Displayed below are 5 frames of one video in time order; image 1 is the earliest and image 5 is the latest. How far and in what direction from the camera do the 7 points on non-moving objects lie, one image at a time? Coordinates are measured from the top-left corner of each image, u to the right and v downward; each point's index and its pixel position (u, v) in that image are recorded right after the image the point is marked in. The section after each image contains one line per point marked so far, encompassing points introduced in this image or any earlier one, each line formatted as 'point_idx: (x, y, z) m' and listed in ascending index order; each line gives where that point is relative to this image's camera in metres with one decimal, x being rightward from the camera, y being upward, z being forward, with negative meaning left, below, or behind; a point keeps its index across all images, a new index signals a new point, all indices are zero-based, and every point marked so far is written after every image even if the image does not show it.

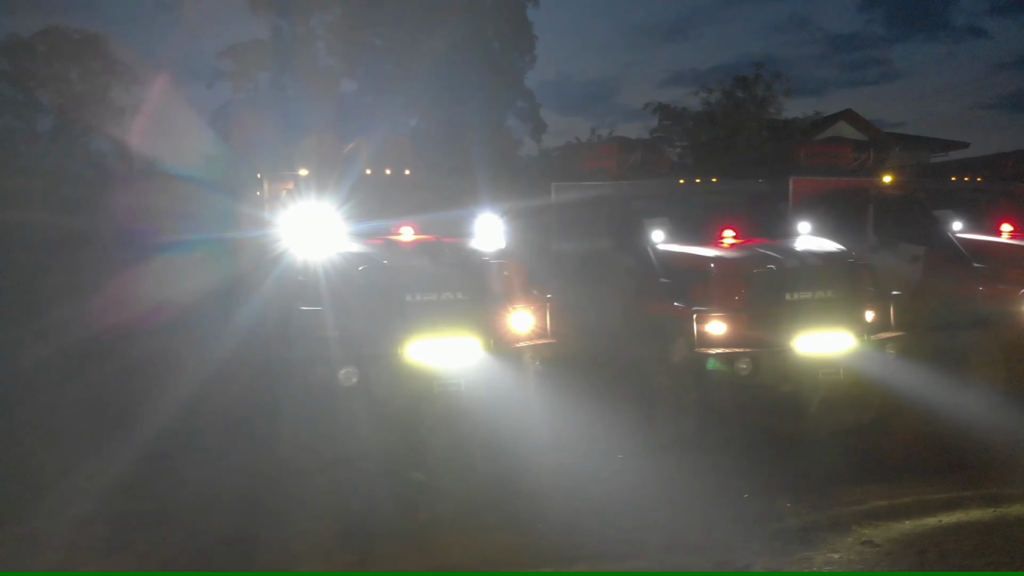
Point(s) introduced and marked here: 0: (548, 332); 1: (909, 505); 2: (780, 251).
0: (+0.5, -0.6, +7.1) m
1: (+4.3, -2.3, +6.0) m
2: (+3.7, +0.5, +7.8) m
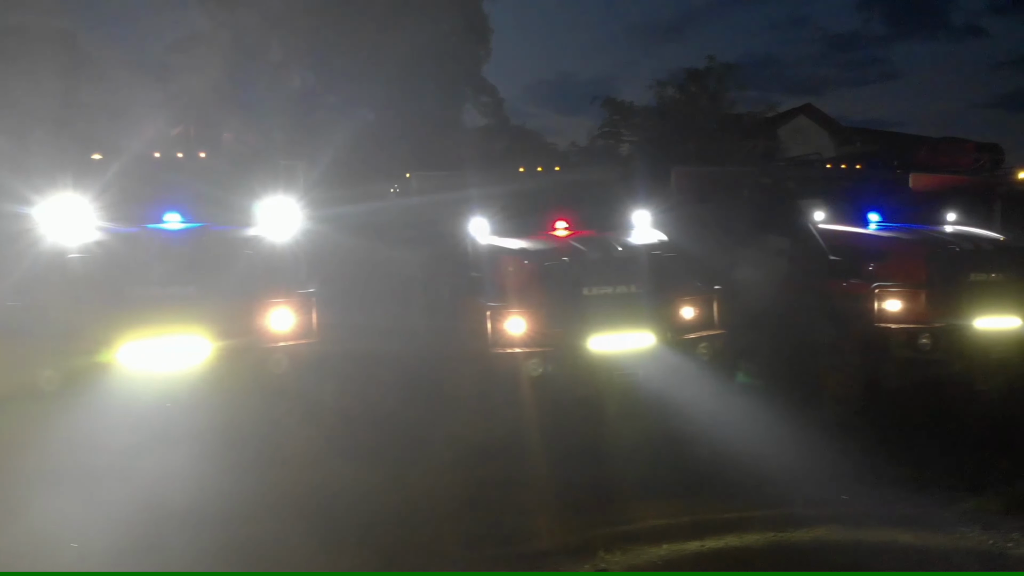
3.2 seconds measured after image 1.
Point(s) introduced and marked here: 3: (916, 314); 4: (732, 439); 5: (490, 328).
0: (-2.2, -0.5, +6.4) m
1: (+1.6, -2.2, +5.3) m
2: (+1.0, +0.5, +7.1) m
3: (+5.3, -0.3, +7.3) m
4: (+2.6, -1.8, +6.6) m
5: (-0.3, -0.5, +6.6) m
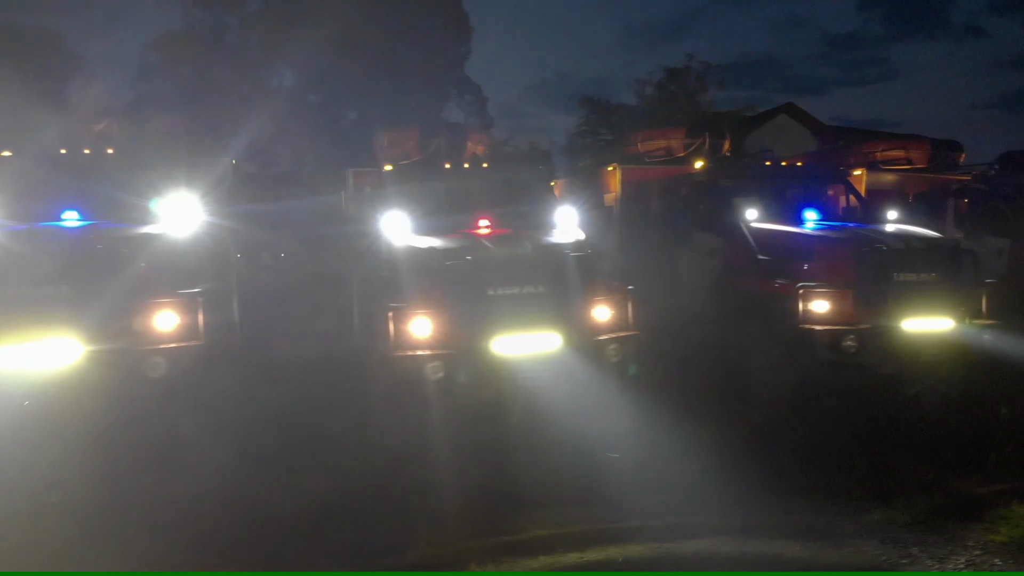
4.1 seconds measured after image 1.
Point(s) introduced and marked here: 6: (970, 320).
0: (-3.3, -0.5, +6.2) m
1: (+0.5, -2.2, +5.0) m
2: (-0.1, +0.5, +6.9) m
3: (+4.2, -0.3, +7.1) m
4: (+1.5, -1.8, +6.4) m
5: (-1.4, -0.5, +6.4) m
6: (+5.9, -0.4, +7.3) m
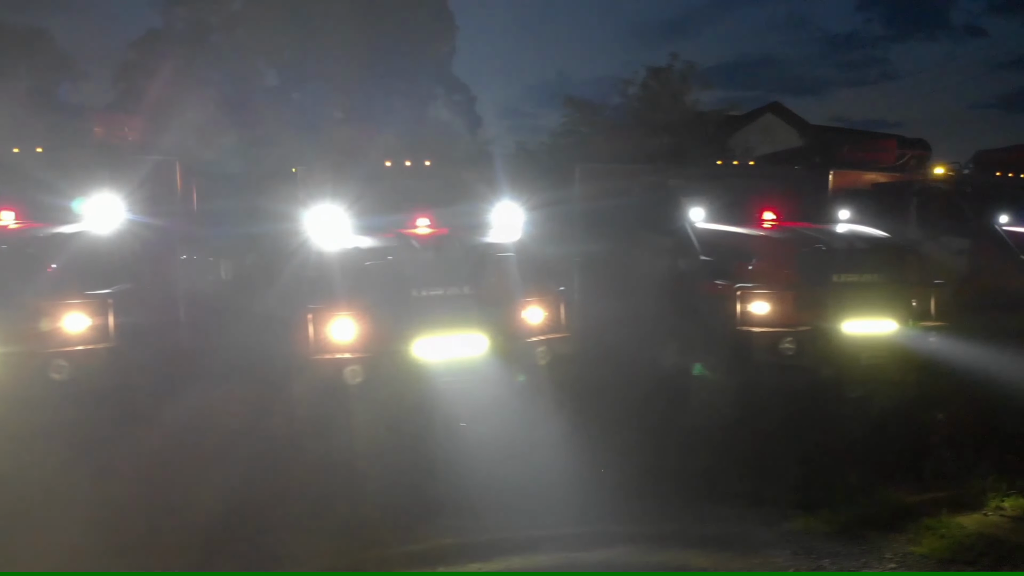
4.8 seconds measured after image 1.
0: (-4.2, -0.5, +6.0) m
1: (-0.4, -2.2, +4.9) m
2: (-0.9, +0.5, +6.7) m
3: (+3.4, -0.3, +6.9) m
4: (+0.6, -1.8, +6.2) m
5: (-2.2, -0.5, +6.2) m
6: (+5.1, -0.4, +7.1) m
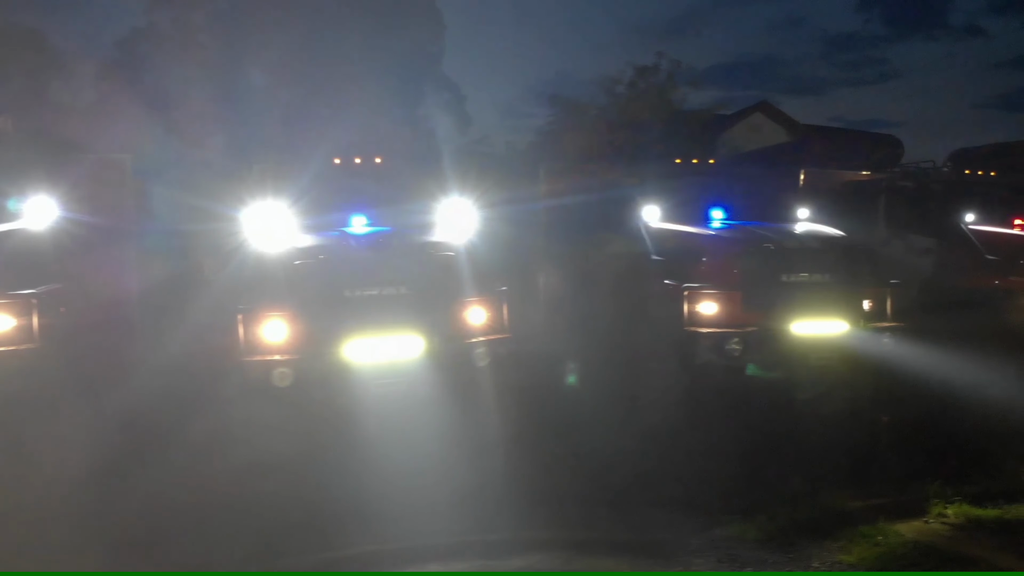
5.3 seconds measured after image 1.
0: (-4.9, -0.5, +5.9) m
1: (-1.1, -2.2, +4.8) m
2: (-1.6, +0.5, +6.6) m
3: (+2.7, -0.3, +6.8) m
4: (-0.1, -1.8, +6.1) m
5: (-2.9, -0.5, +6.1) m
6: (+4.4, -0.4, +7.0) m
